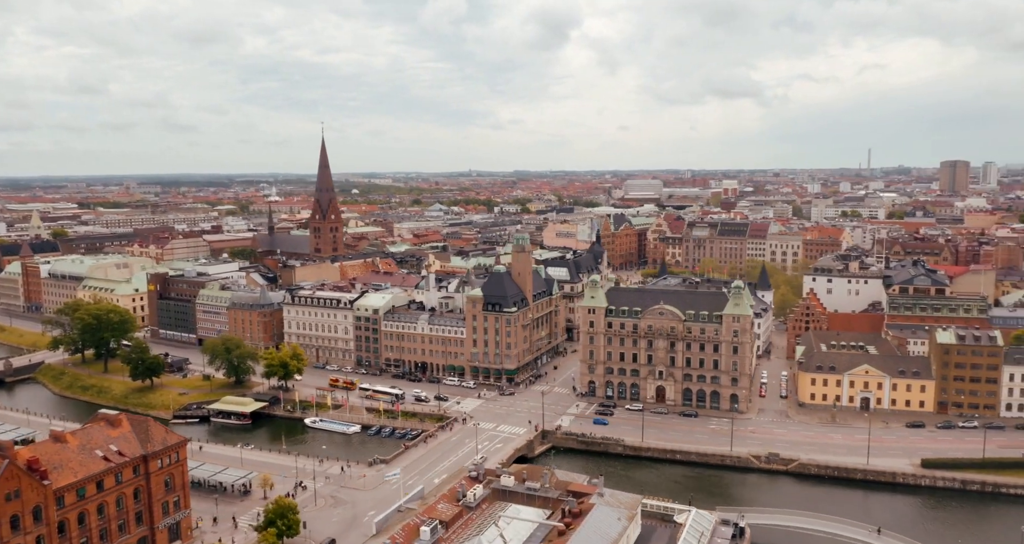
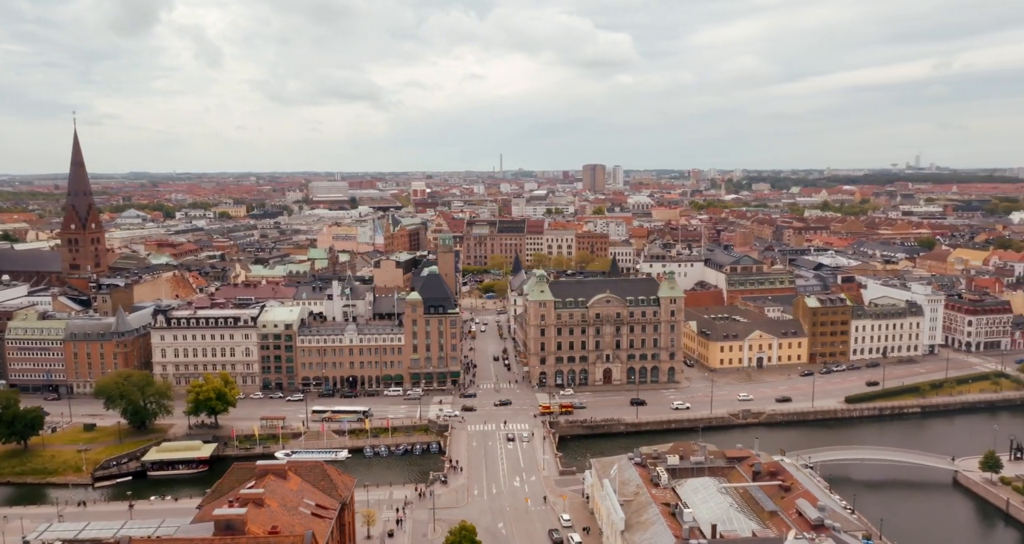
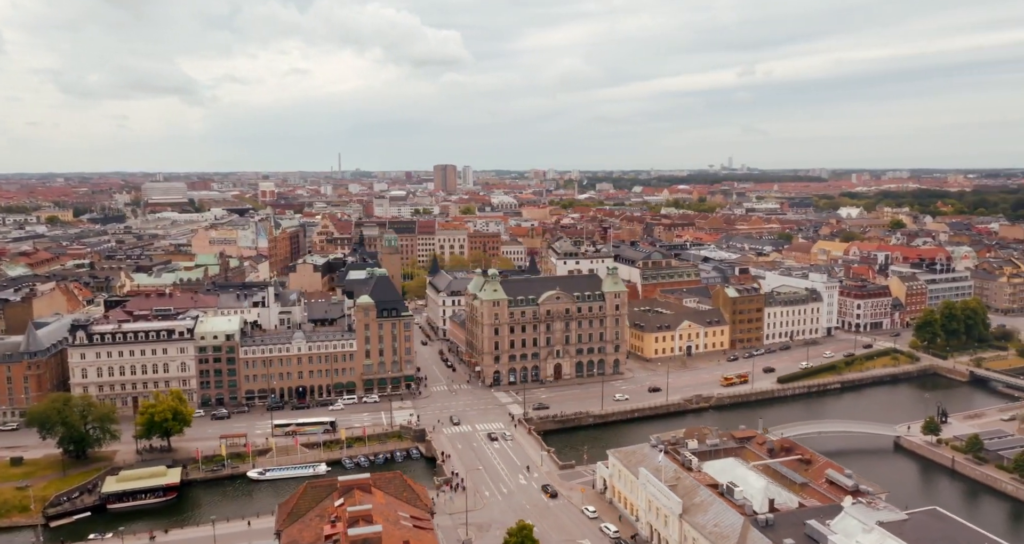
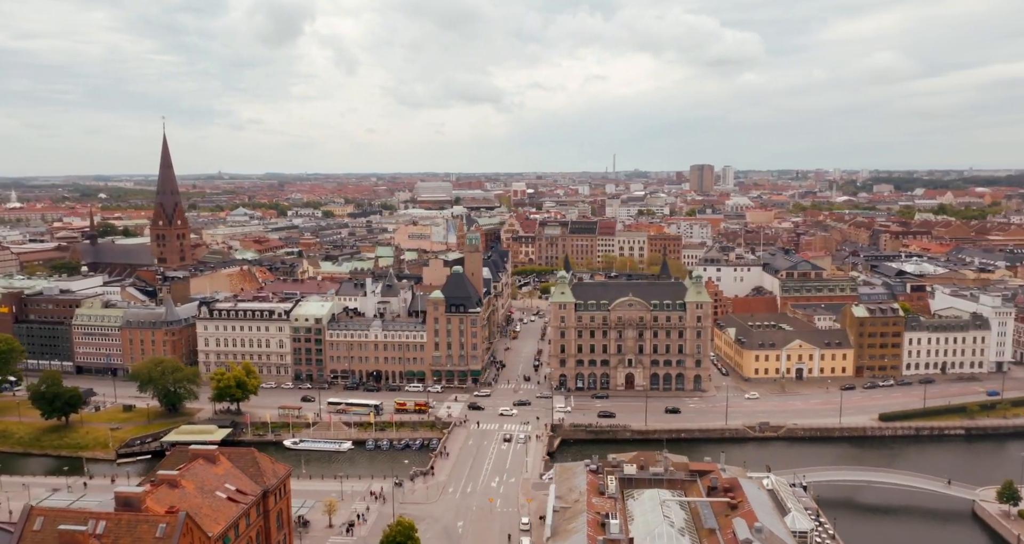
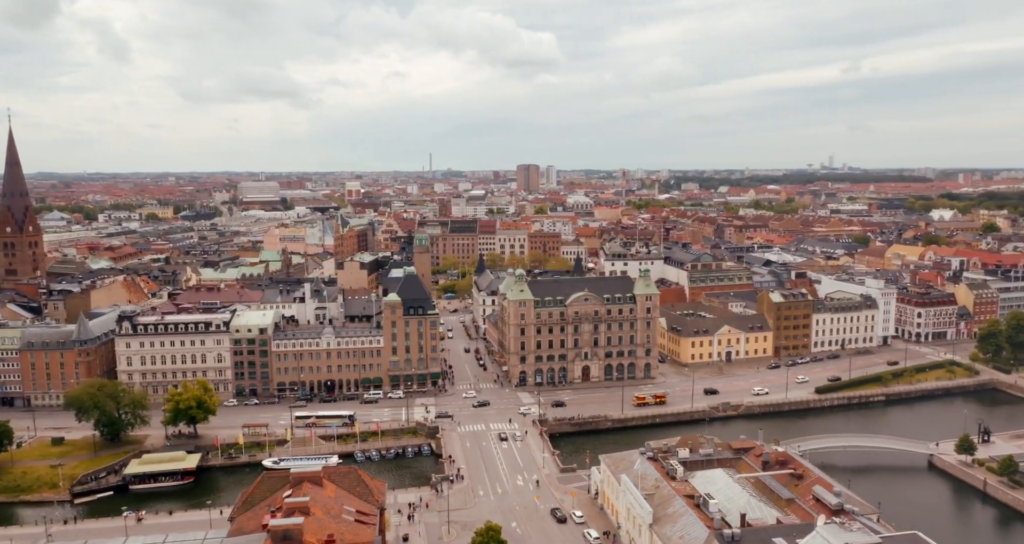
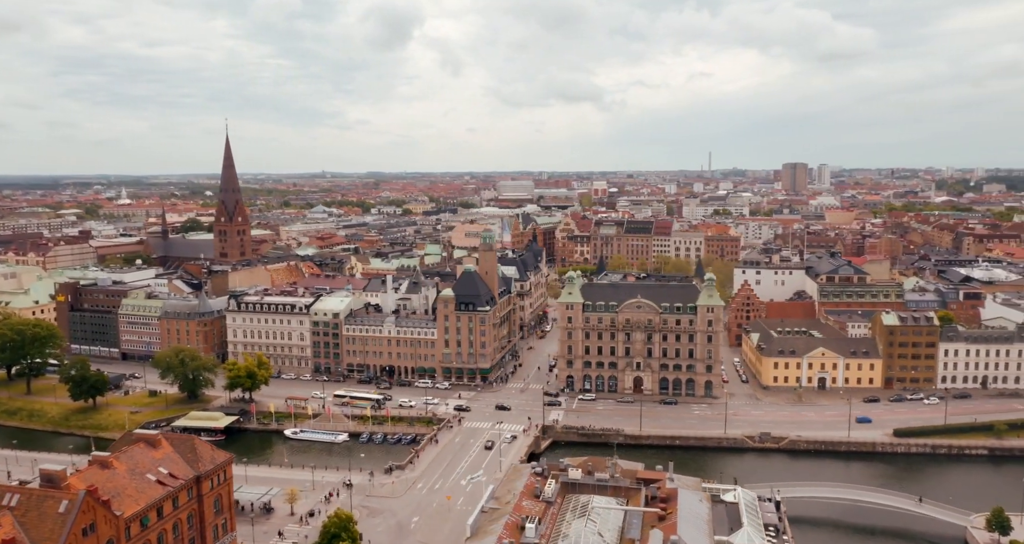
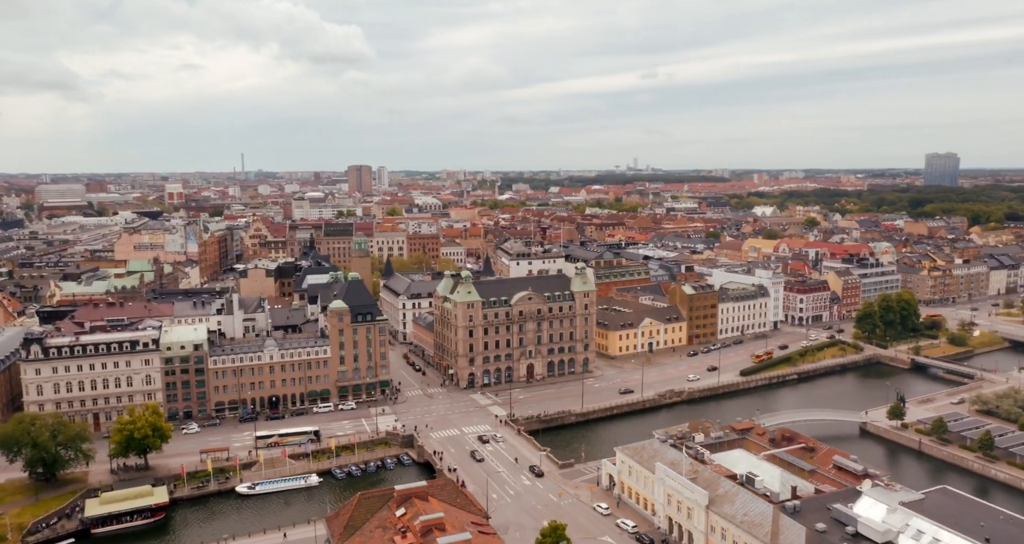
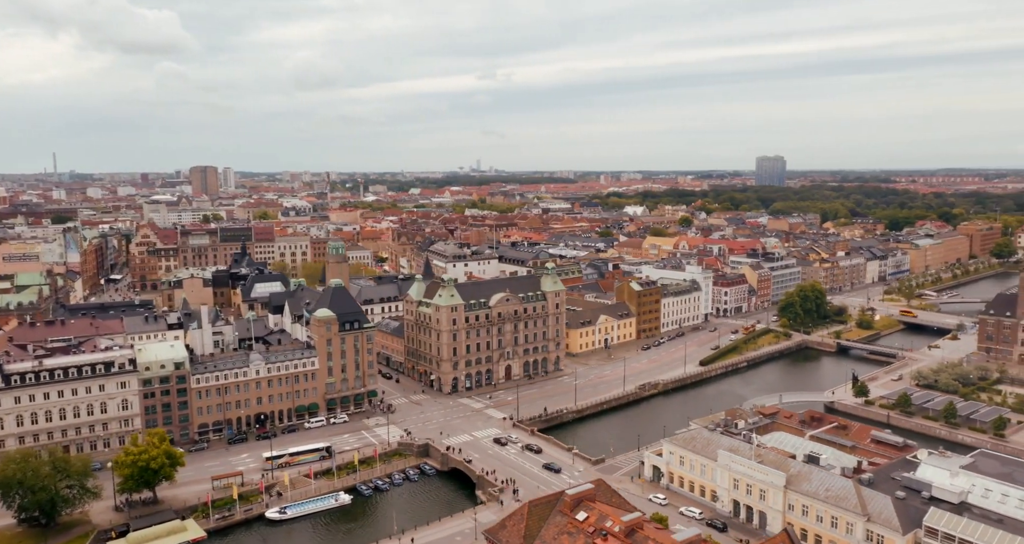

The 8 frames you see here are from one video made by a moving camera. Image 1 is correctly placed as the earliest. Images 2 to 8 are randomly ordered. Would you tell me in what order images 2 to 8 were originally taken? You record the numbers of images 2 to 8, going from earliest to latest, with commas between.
6, 4, 2, 5, 3, 7, 8
